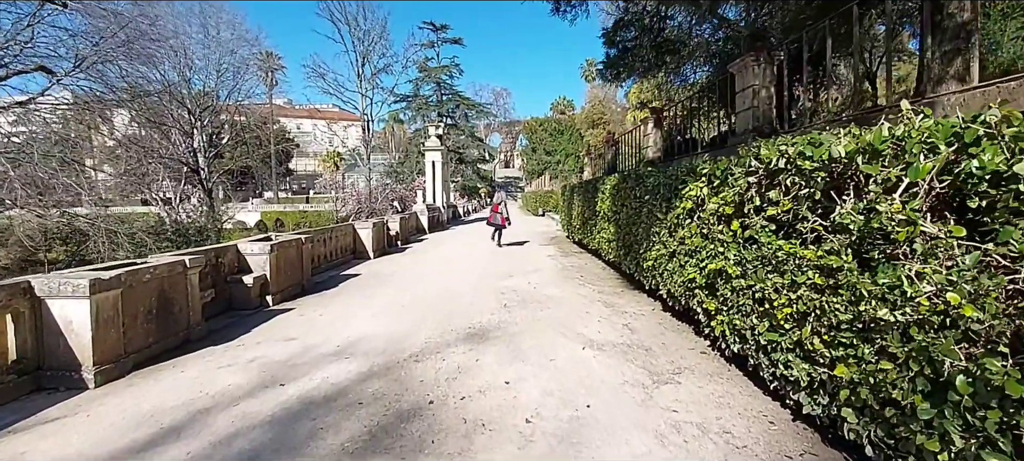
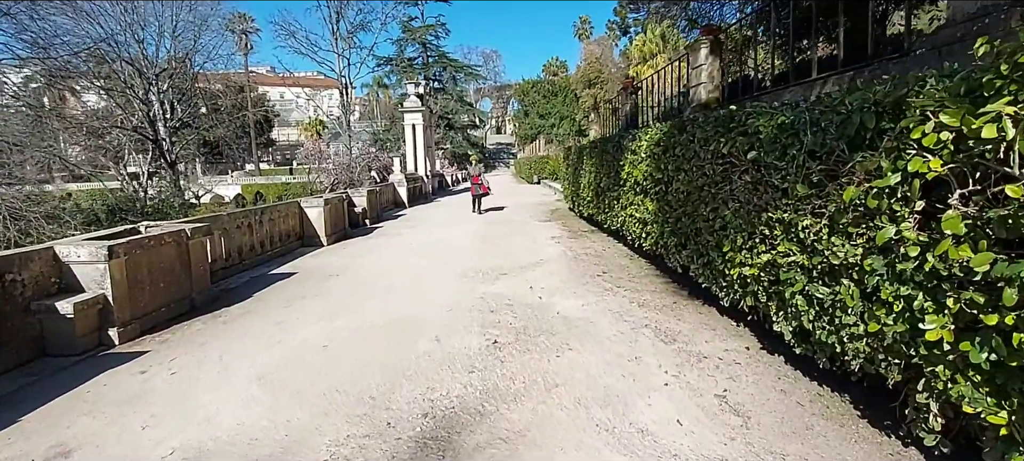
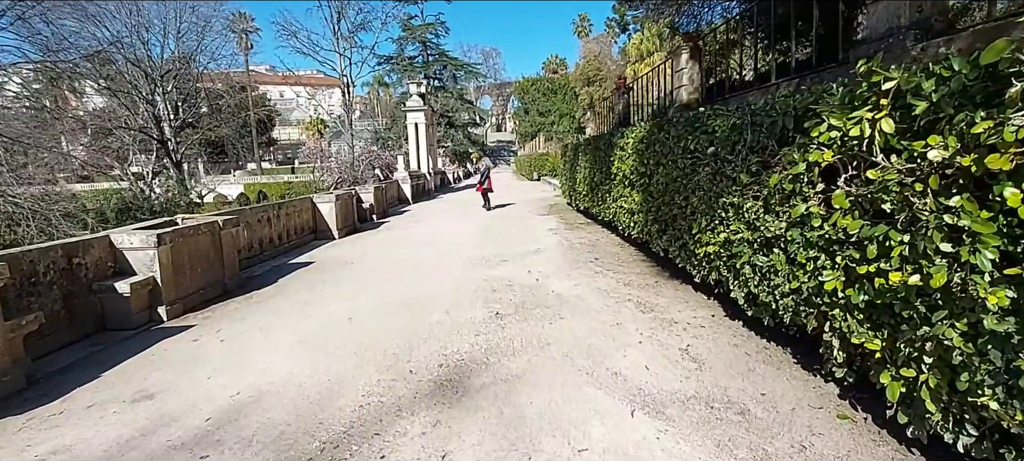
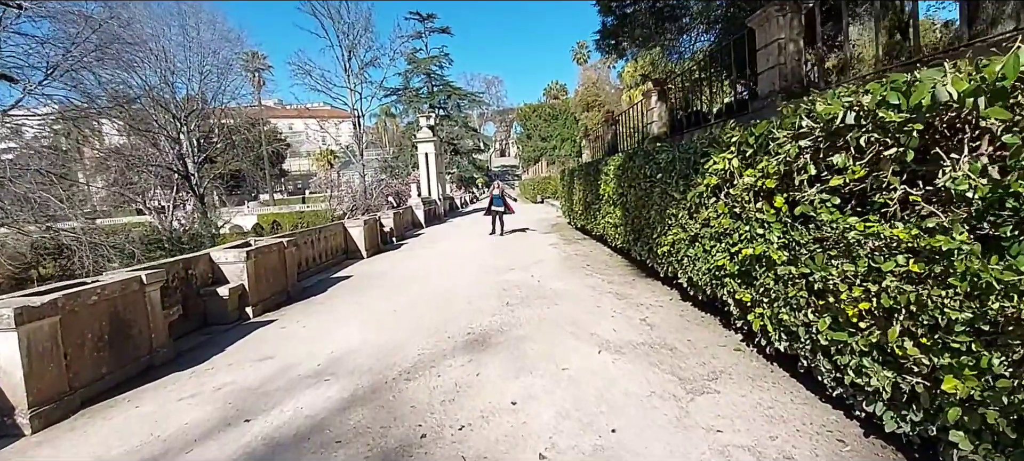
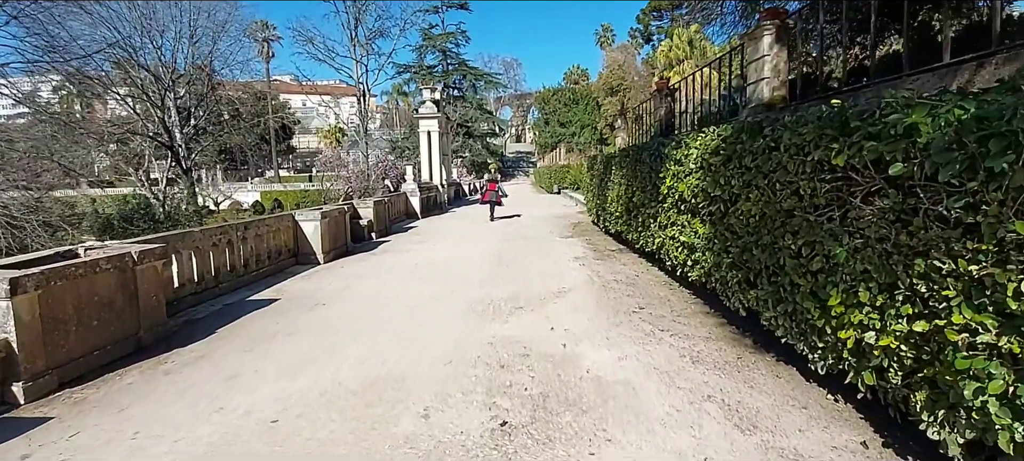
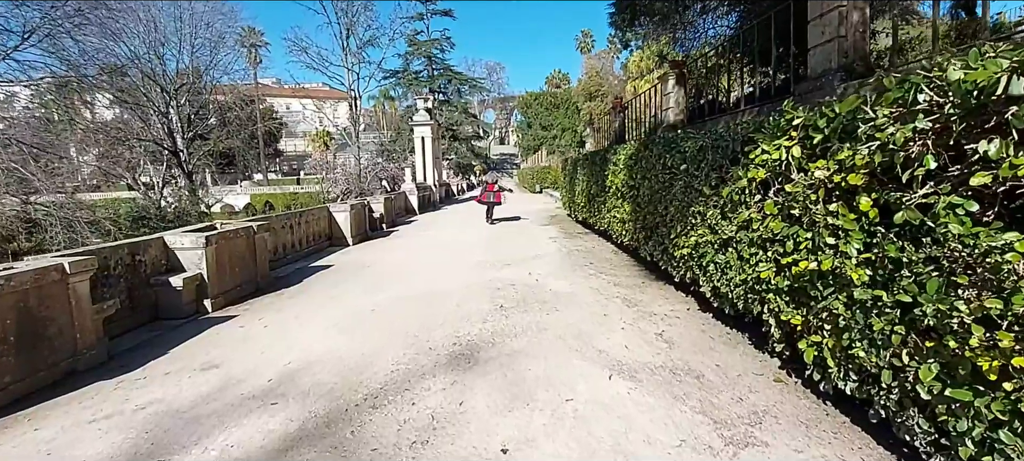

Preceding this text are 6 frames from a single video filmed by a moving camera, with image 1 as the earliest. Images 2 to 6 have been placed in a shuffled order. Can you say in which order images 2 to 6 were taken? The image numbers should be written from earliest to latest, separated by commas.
4, 6, 3, 2, 5
